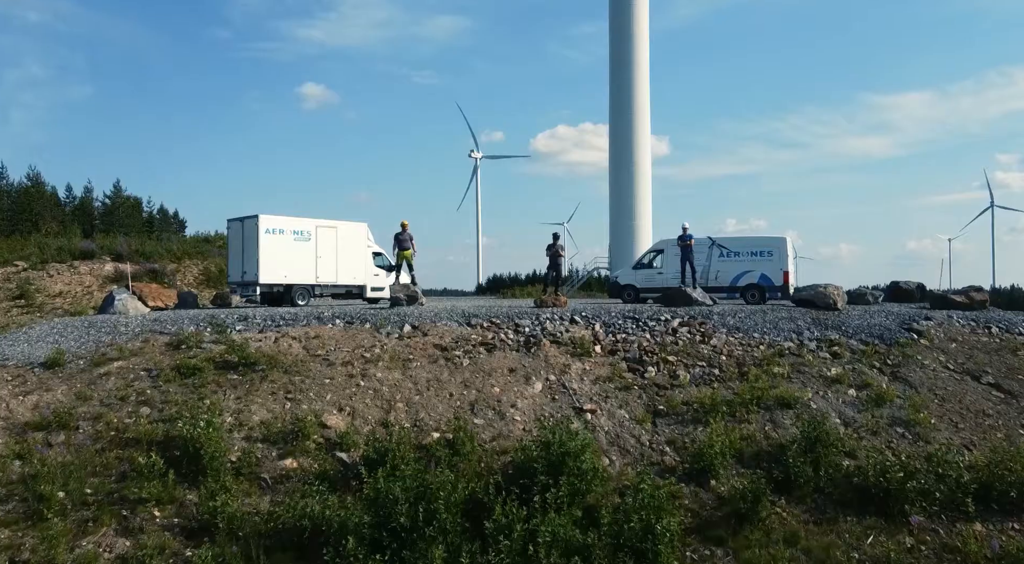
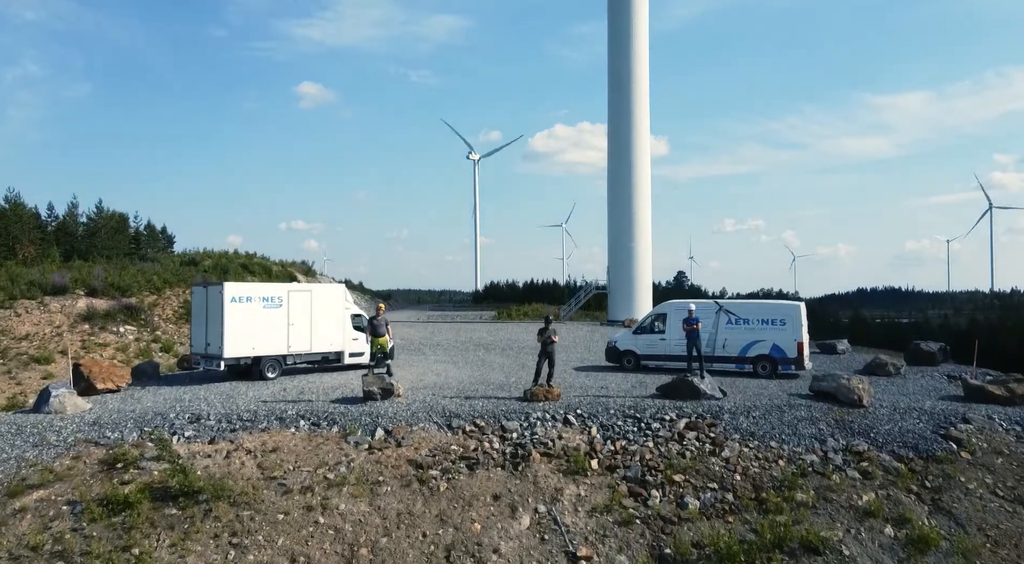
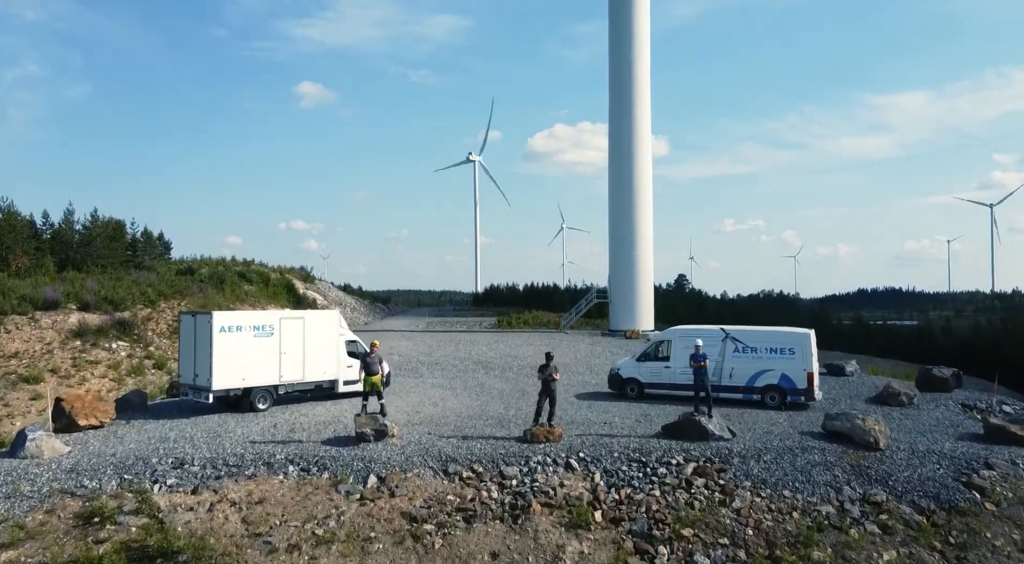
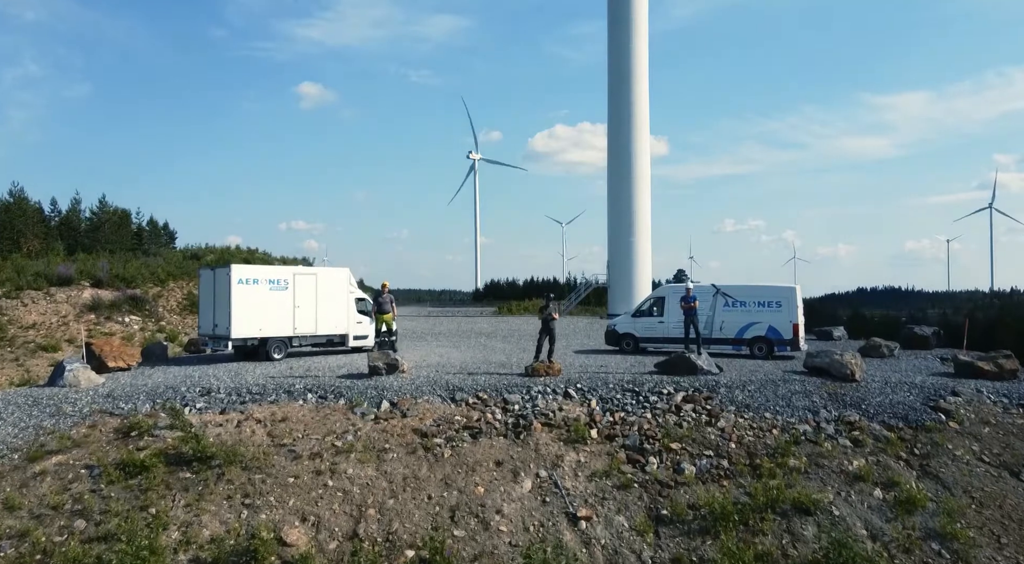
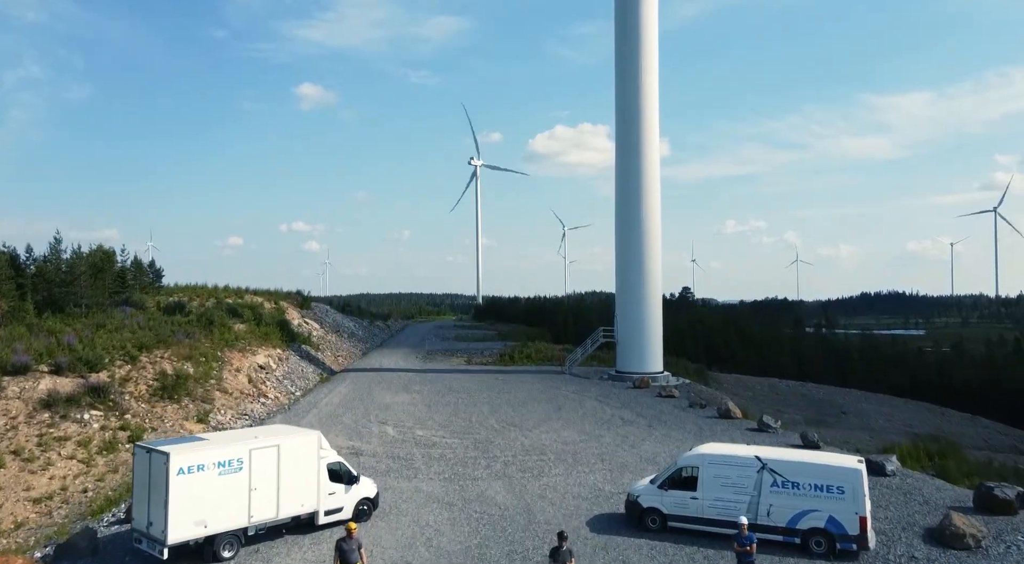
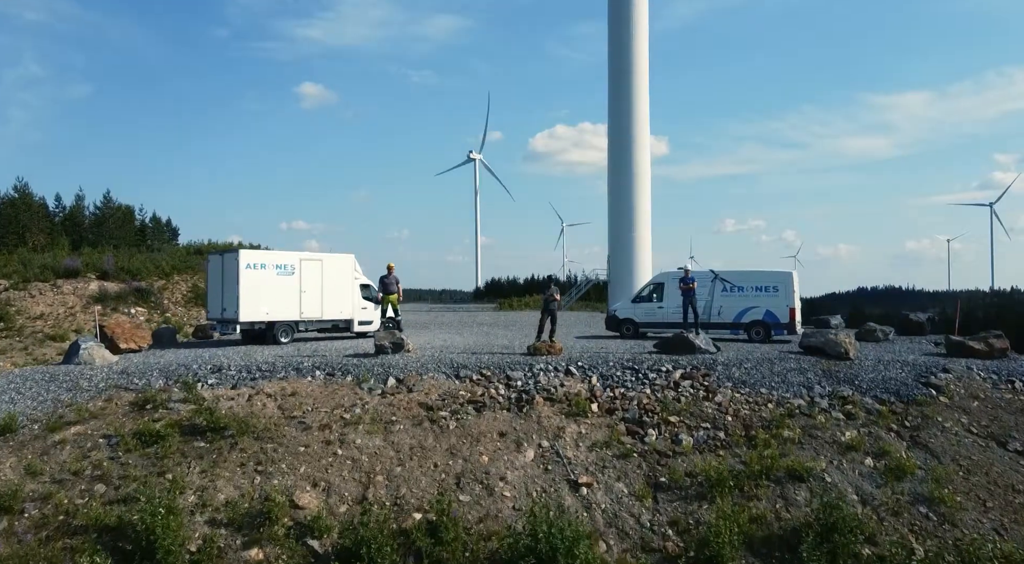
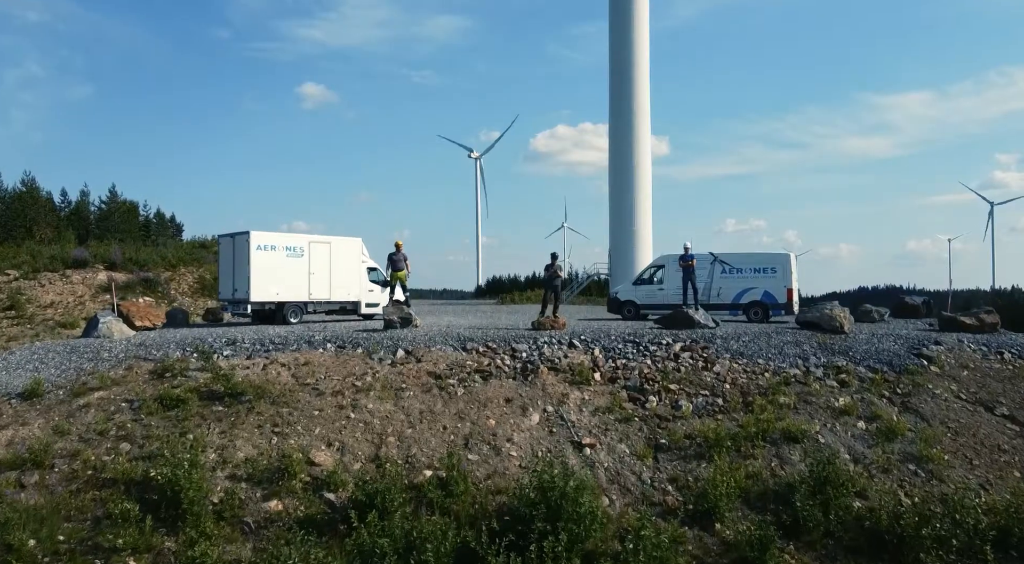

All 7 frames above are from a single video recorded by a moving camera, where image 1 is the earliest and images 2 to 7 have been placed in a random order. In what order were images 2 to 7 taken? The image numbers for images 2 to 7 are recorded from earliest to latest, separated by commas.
7, 6, 4, 2, 3, 5
